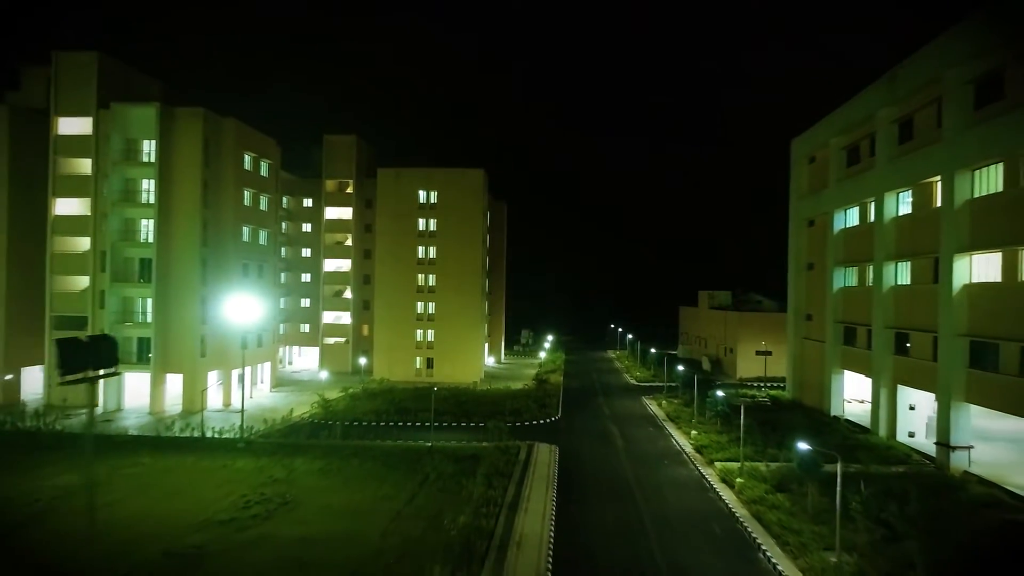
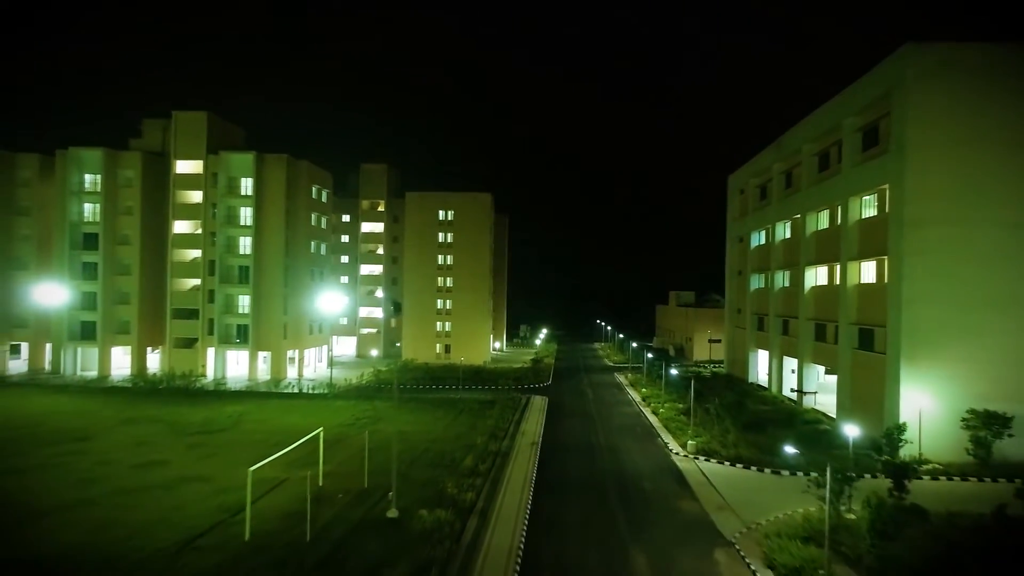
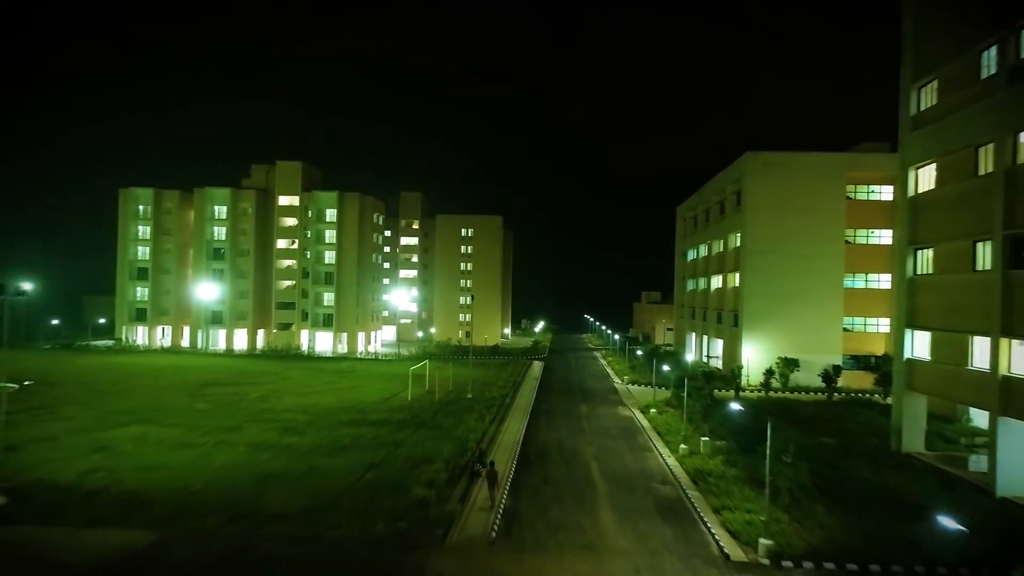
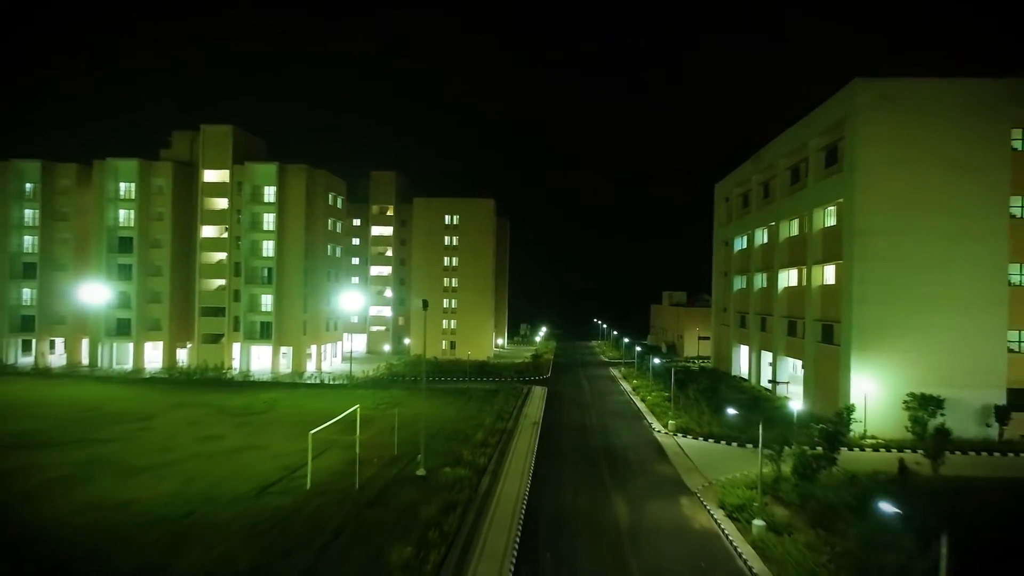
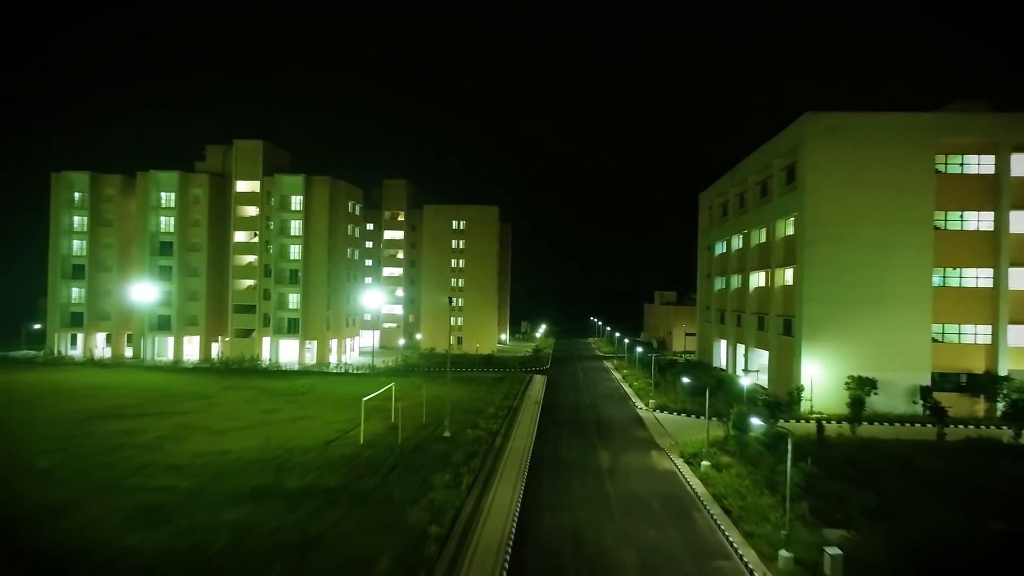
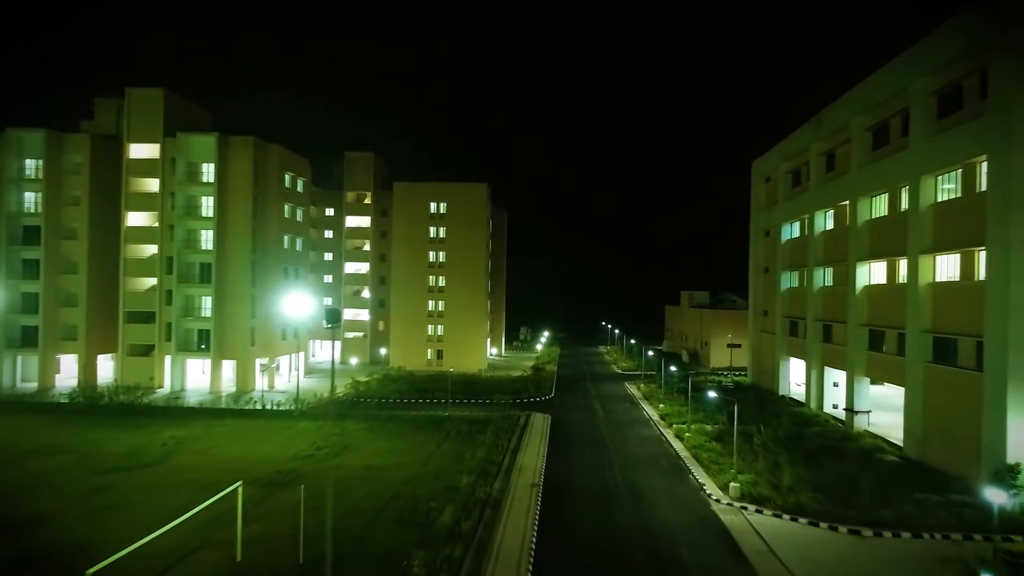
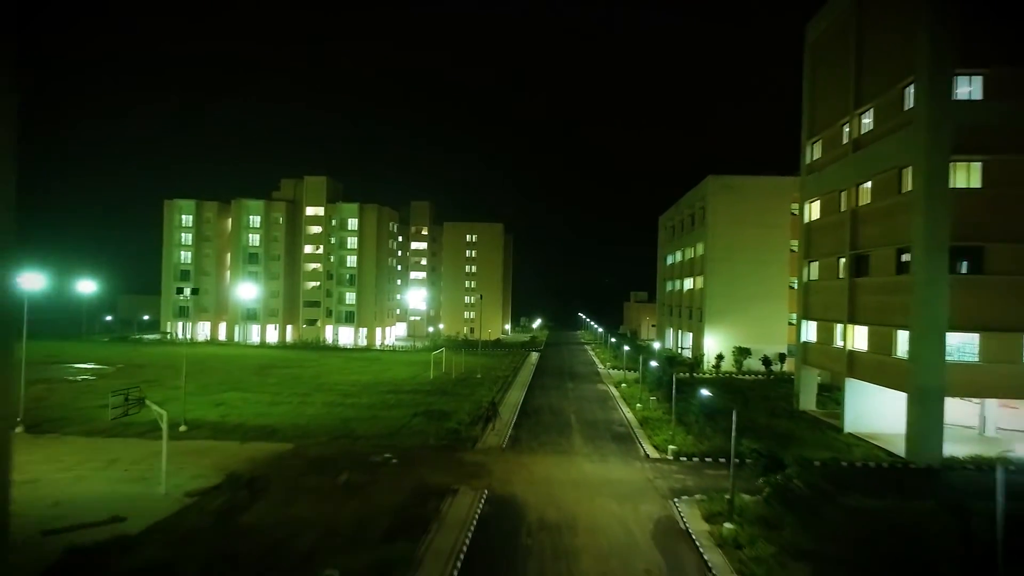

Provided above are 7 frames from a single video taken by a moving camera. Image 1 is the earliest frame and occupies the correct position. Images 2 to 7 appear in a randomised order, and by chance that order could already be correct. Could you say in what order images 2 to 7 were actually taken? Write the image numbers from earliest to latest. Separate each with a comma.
6, 2, 4, 5, 3, 7
